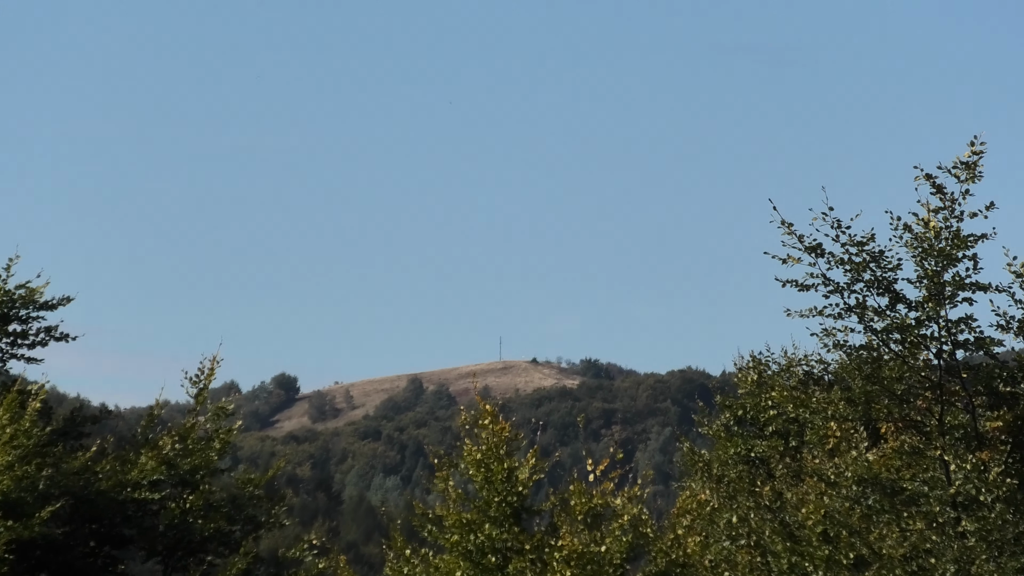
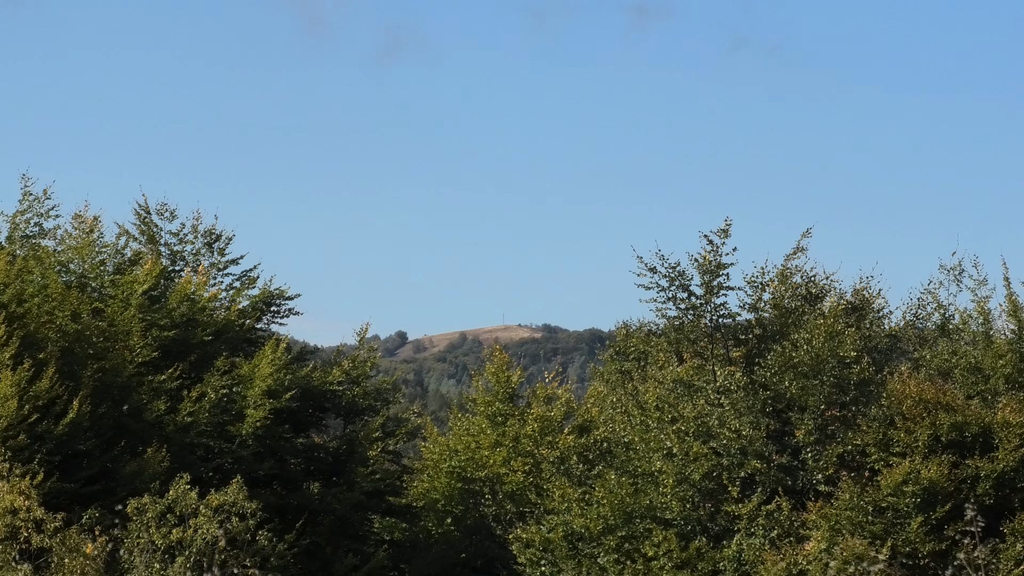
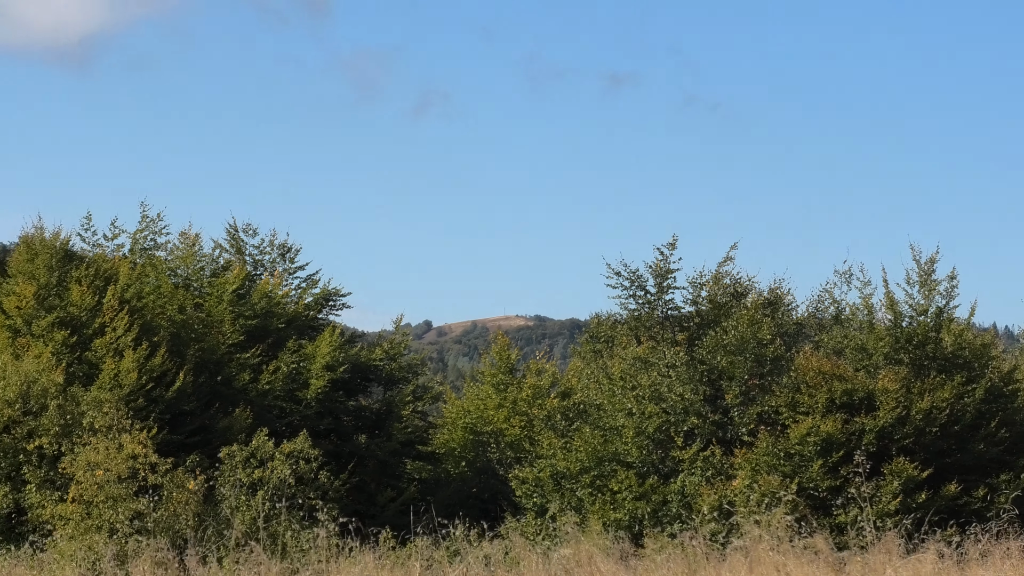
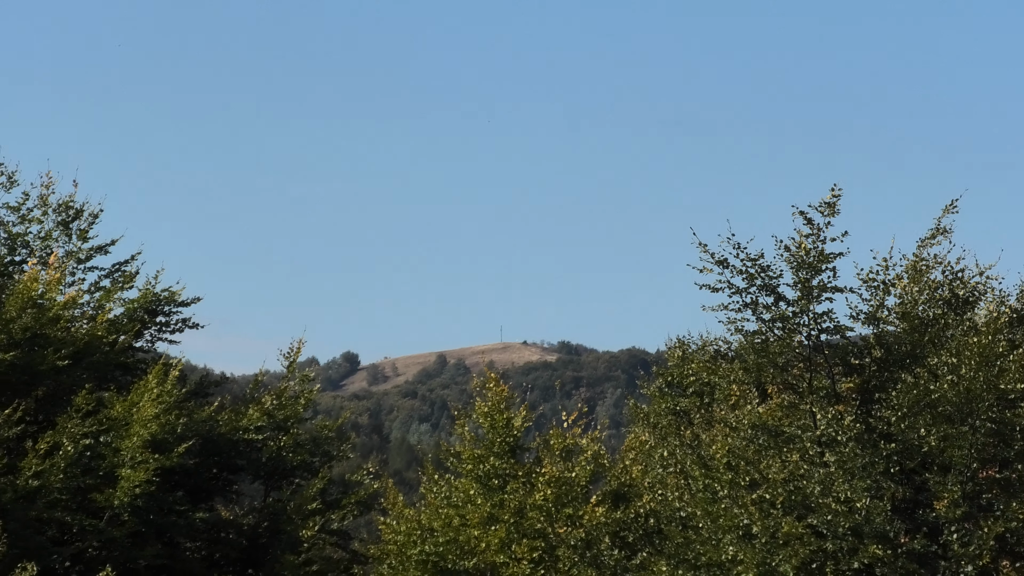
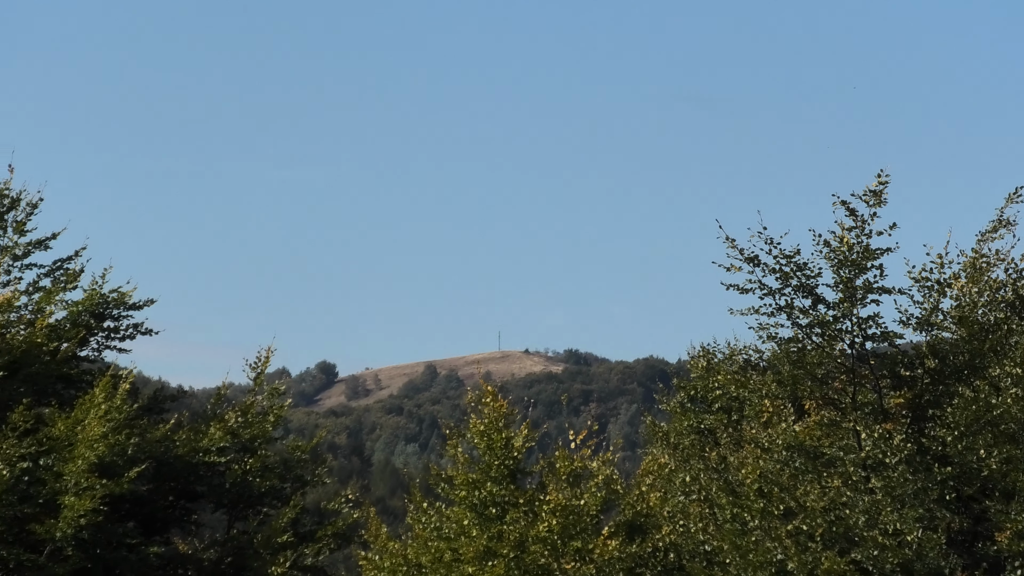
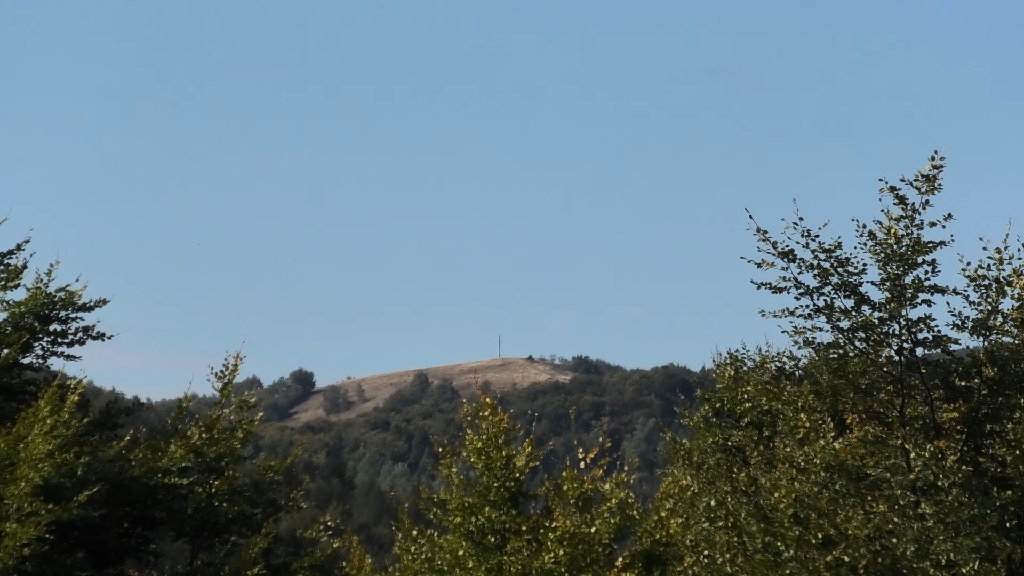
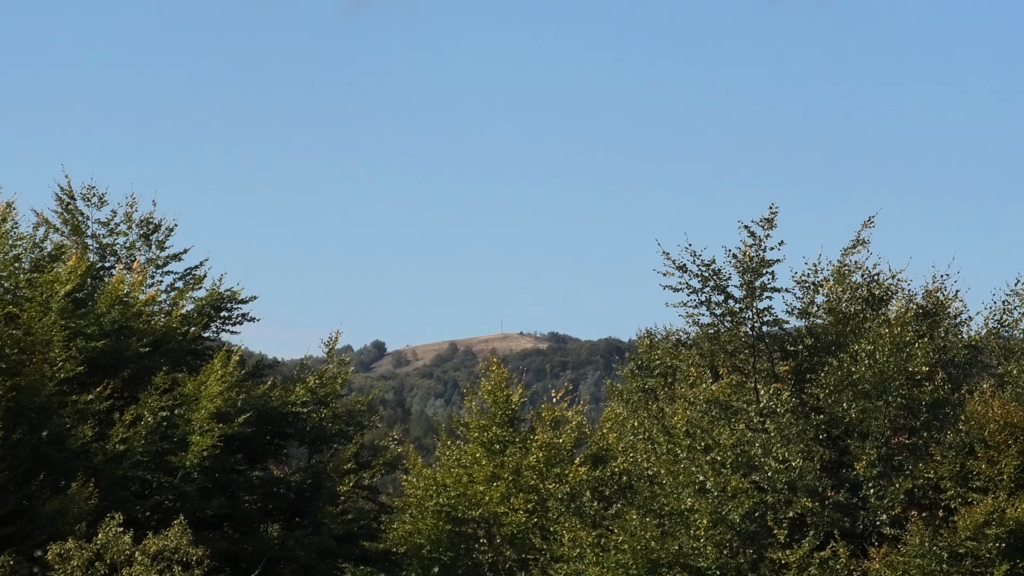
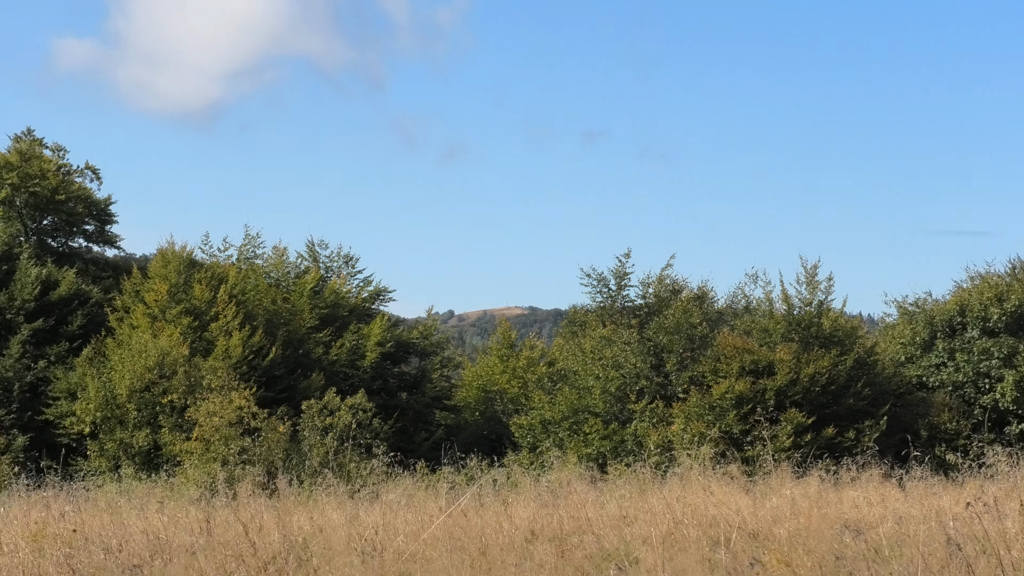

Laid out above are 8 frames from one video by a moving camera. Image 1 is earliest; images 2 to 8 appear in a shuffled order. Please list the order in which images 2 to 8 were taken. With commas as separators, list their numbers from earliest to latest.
6, 5, 4, 7, 2, 3, 8
